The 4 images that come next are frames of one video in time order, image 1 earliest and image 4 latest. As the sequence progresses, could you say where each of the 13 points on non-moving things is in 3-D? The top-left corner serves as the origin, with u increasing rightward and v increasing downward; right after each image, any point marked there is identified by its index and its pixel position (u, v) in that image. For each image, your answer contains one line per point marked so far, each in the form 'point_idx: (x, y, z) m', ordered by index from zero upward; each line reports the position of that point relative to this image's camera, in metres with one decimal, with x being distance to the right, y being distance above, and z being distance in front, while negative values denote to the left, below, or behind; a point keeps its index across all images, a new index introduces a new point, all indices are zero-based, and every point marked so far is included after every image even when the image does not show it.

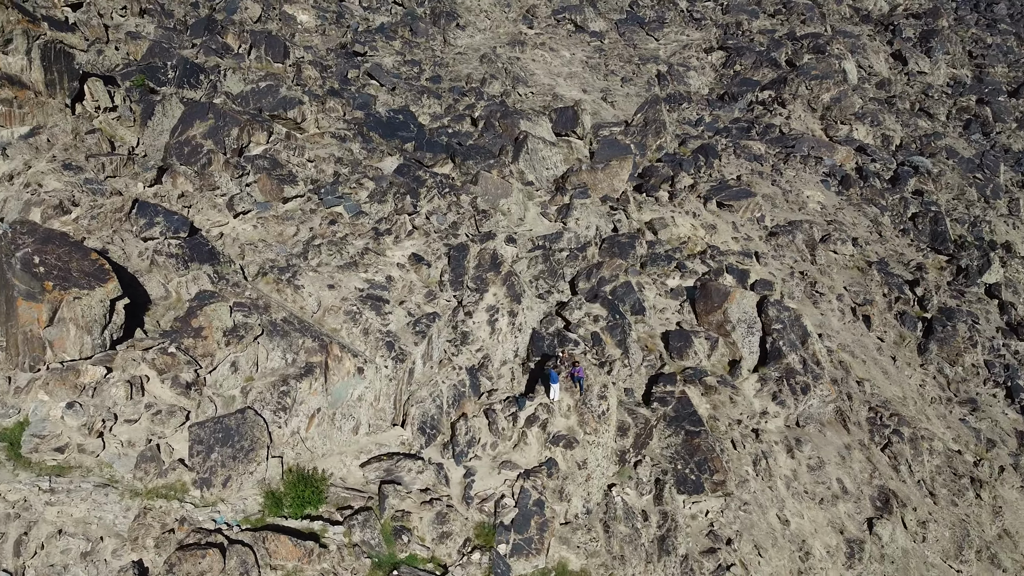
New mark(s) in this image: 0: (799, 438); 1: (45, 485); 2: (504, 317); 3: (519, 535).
0: (+7.0, -3.6, +19.7) m
1: (-8.1, -3.4, +14.2) m
2: (-0.2, -0.7, +19.4) m
3: (+0.2, -4.6, +15.2) m
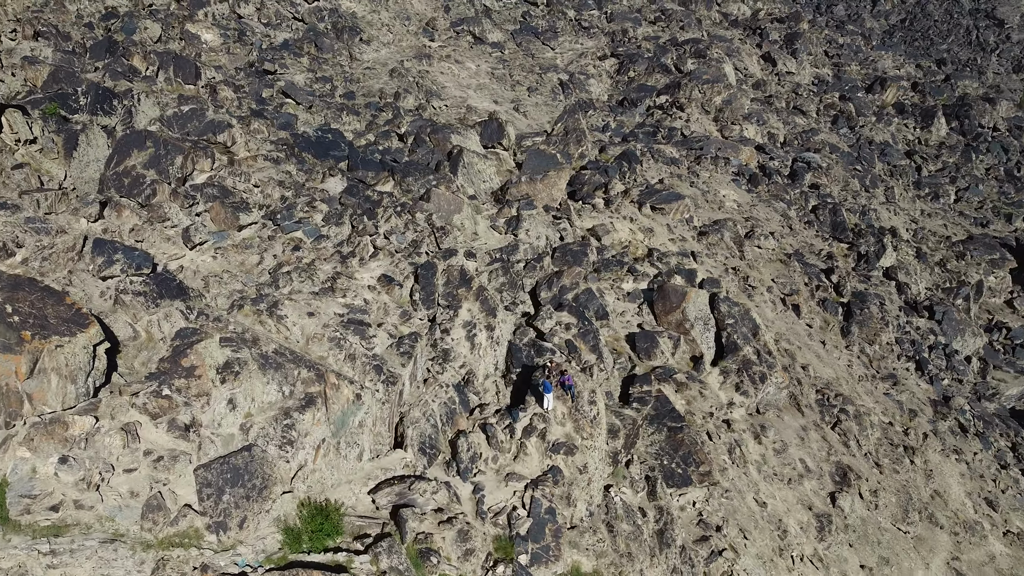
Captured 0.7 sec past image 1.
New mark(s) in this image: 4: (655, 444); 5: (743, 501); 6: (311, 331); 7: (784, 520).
0: (+6.5, -3.5, +21.1) m
1: (-7.6, -4.2, +13.3) m
2: (-0.7, -1.1, +19.7) m
3: (+0.5, -4.9, +15.6) m
4: (+3.3, -3.6, +18.8) m
5: (+5.4, -5.0, +19.2) m
6: (-4.4, -0.9, +17.7) m
7: (+6.5, -5.5, +19.5) m
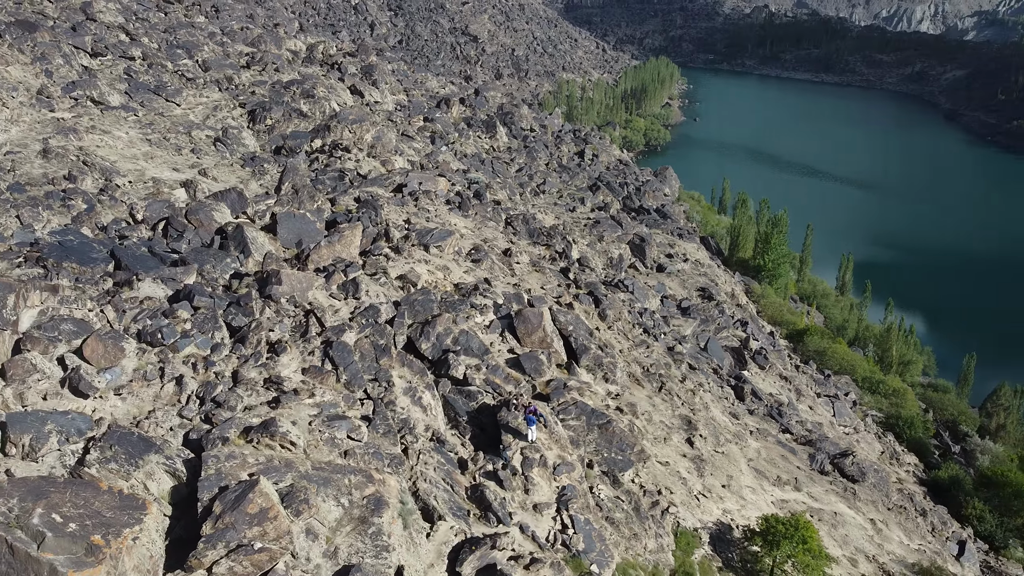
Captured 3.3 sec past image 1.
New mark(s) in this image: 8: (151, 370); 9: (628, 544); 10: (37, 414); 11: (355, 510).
0: (+3.6, -3.6, +25.3) m
1: (-4.0, -6.7, +11.5) m
2: (-2.2, -2.6, +20.4) m
3: (+1.8, -5.7, +17.7) m
4: (+2.2, -4.1, +21.8) m
5: (+4.0, -5.1, +23.3) m
6: (-4.3, -3.1, +16.8) m
7: (+4.9, -5.4, +24.1) m
8: (-8.0, -1.8, +18.0) m
9: (+2.8, -6.0, +19.2) m
10: (-8.9, -2.4, +15.1) m
11: (-3.0, -4.1, +15.2) m
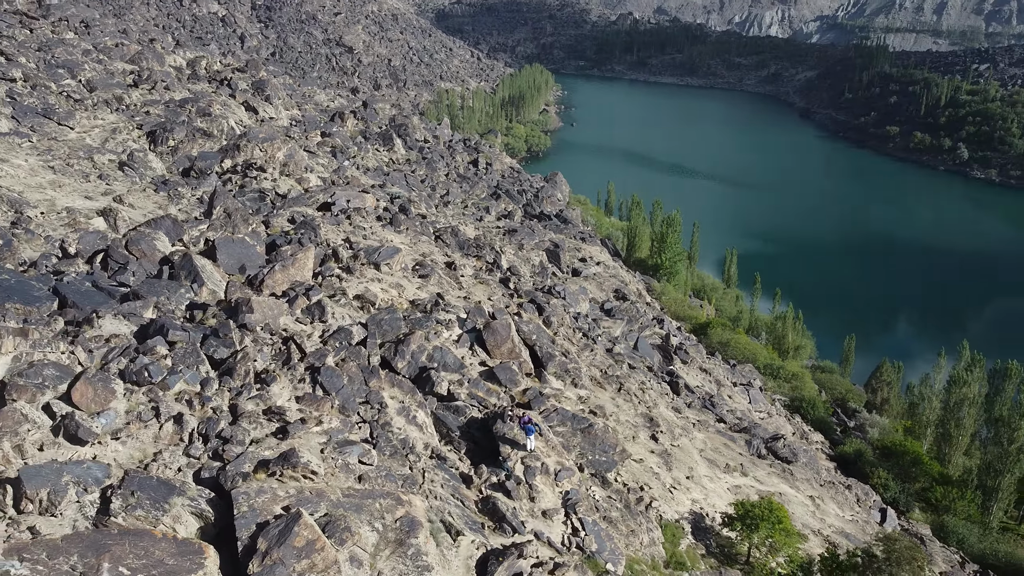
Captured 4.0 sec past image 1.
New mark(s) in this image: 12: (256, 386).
0: (+2.7, -3.8, +26.3) m
1: (-2.6, -7.1, +11.5) m
2: (-2.4, -3.1, +20.5) m
3: (+2.1, -6.0, +18.4) m
4: (+1.8, -4.4, +22.5) m
5: (+3.5, -5.2, +24.3) m
6: (-3.9, -3.7, +16.7) m
7: (+4.3, -5.5, +25.2) m
8: (-7.8, -2.6, +17.4) m
9: (+2.9, -6.2, +20.1) m
10: (-8.2, -3.2, +14.3) m
11: (-2.3, -4.6, +15.3) m
12: (-6.1, -2.3, +19.2) m
